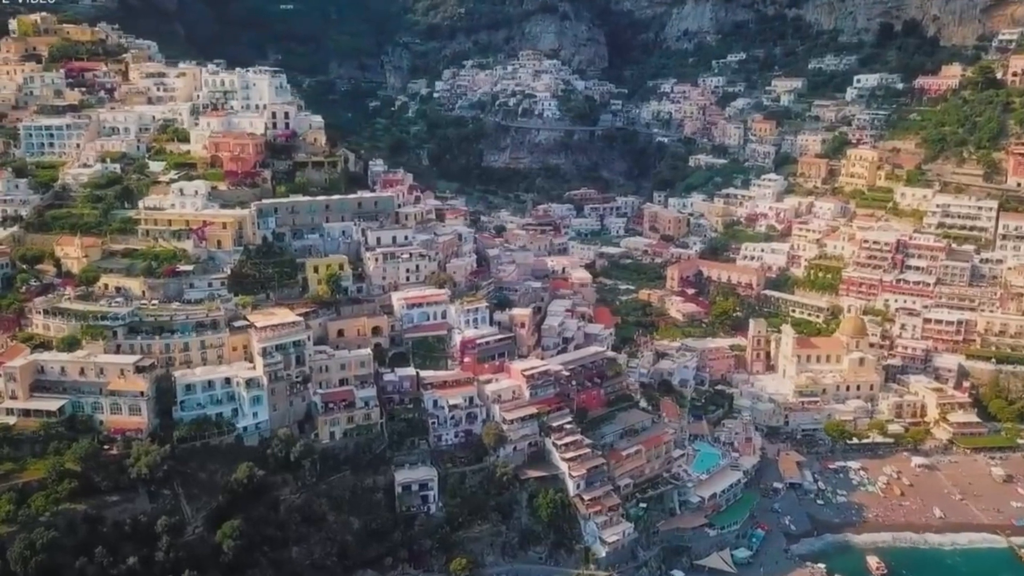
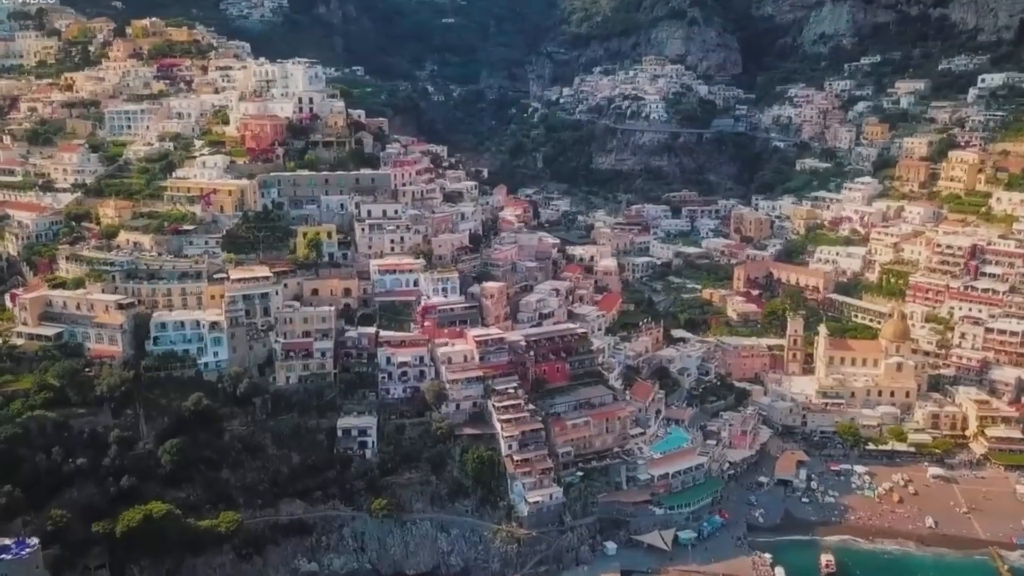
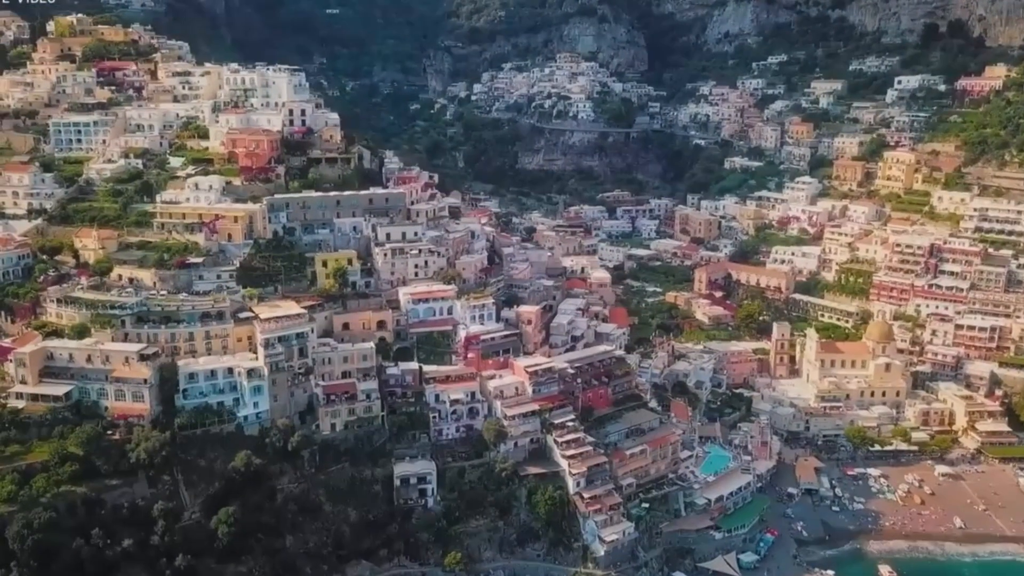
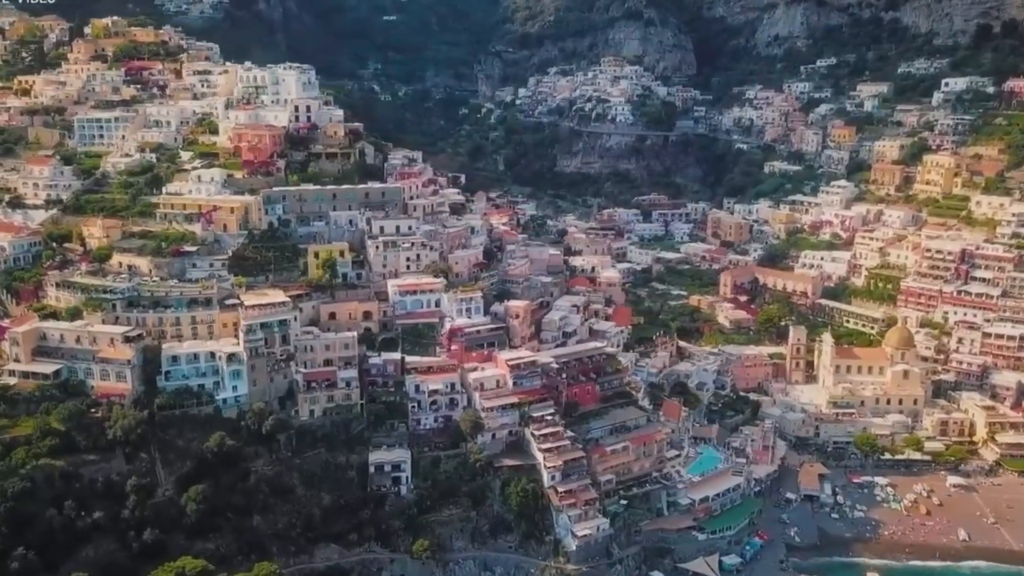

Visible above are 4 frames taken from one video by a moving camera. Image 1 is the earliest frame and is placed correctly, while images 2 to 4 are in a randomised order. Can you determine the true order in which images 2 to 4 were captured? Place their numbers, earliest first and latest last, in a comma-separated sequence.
3, 4, 2
